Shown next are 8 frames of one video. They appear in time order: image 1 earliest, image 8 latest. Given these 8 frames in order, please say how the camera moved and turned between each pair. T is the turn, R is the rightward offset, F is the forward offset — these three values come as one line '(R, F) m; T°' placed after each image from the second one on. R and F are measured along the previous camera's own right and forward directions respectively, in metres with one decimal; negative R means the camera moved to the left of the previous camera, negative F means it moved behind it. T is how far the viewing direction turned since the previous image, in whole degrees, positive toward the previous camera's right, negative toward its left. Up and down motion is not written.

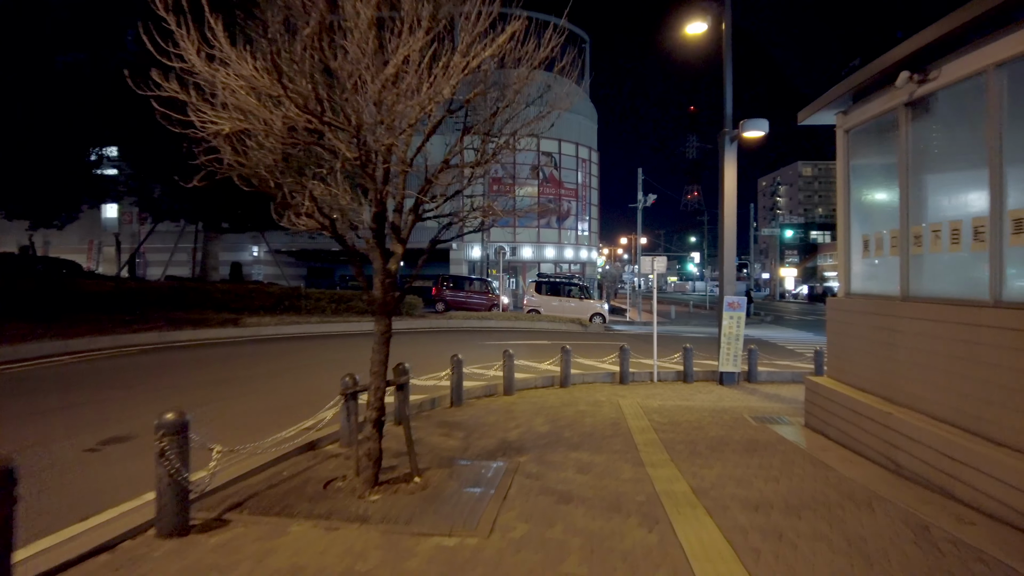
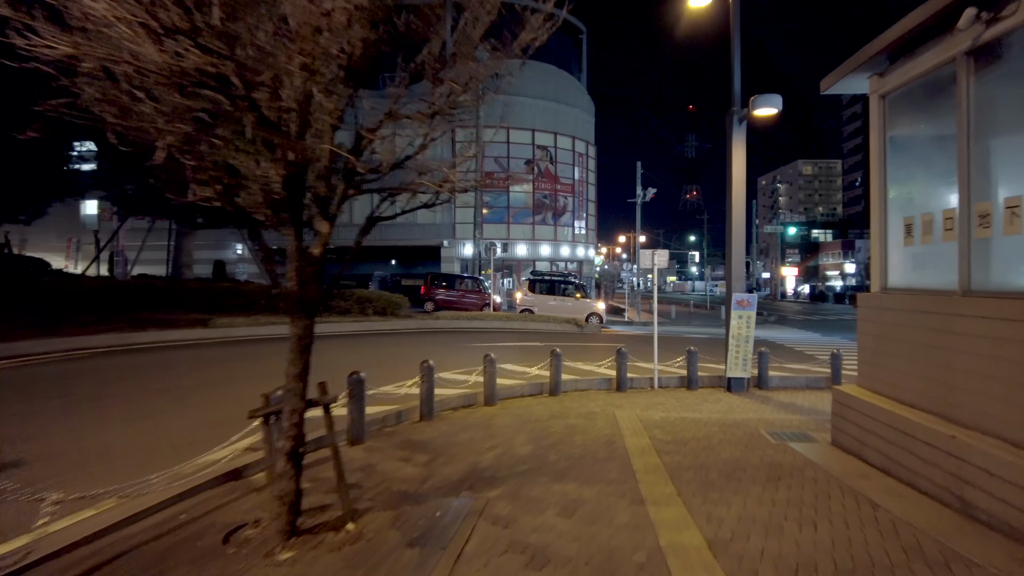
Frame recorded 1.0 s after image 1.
(+0.3, +1.5) m; 0°
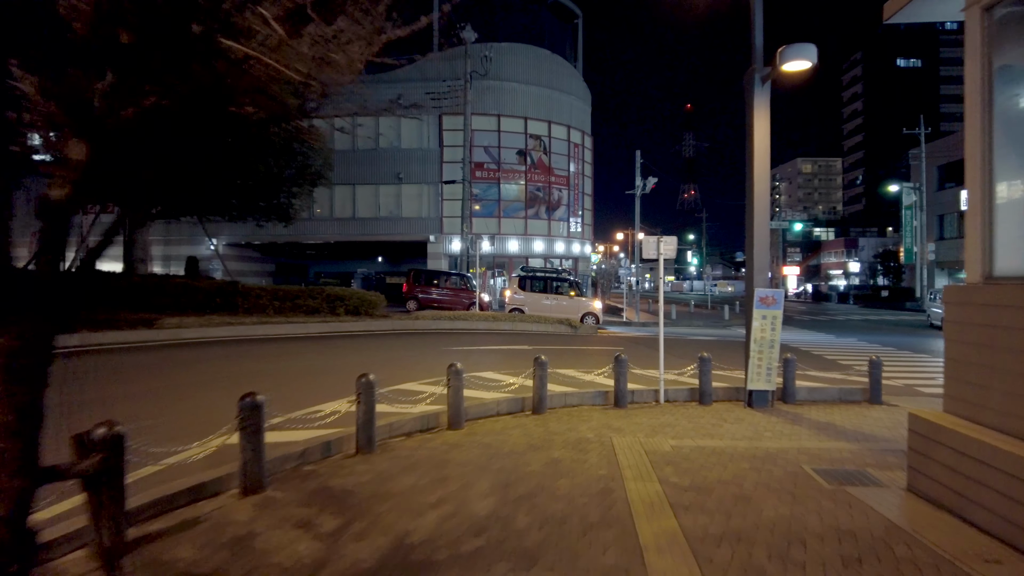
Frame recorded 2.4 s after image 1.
(+0.3, +2.2) m; 0°
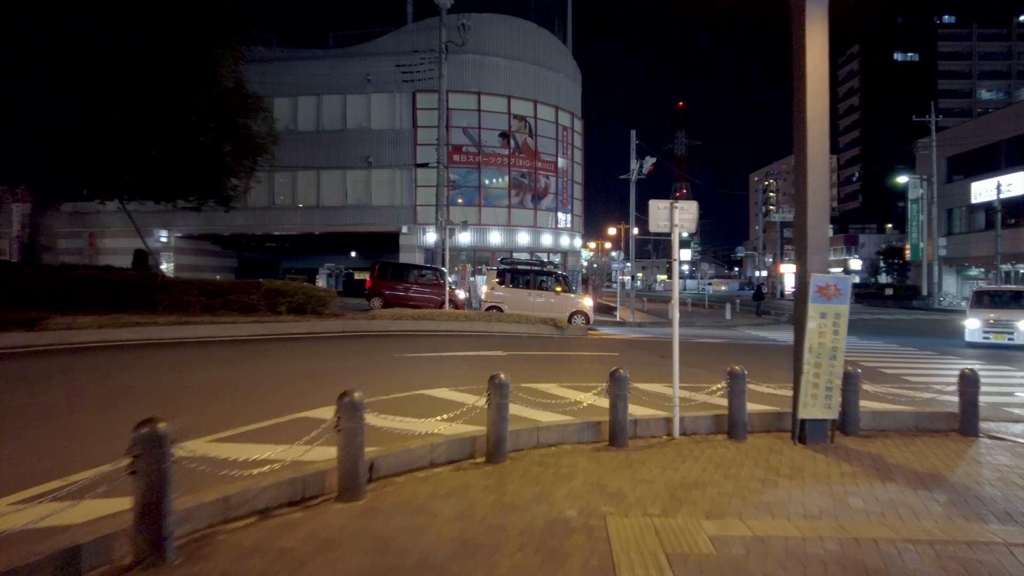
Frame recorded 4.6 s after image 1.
(+0.5, +3.3) m; +1°
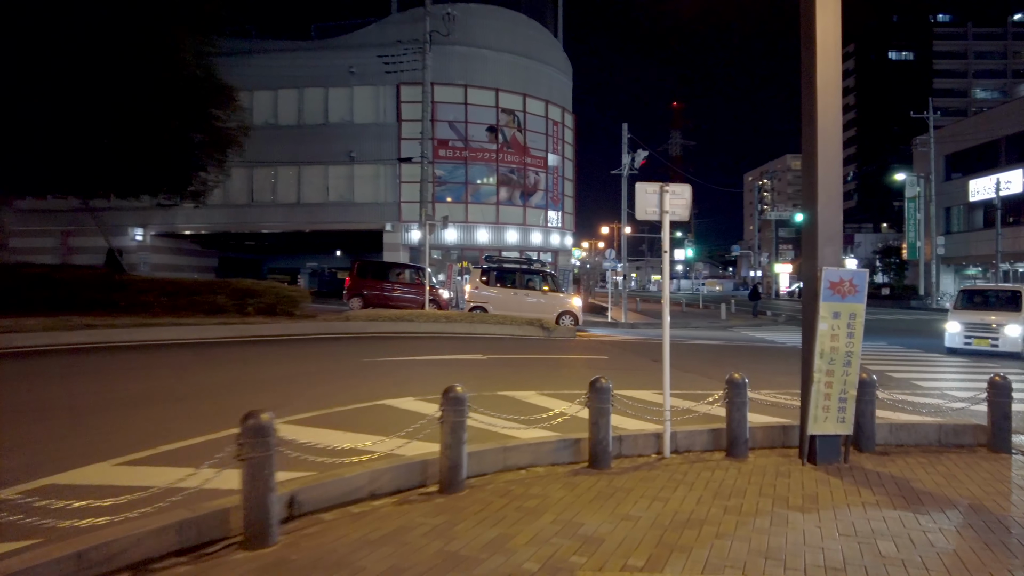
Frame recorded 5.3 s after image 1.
(+0.3, +1.1) m; 0°
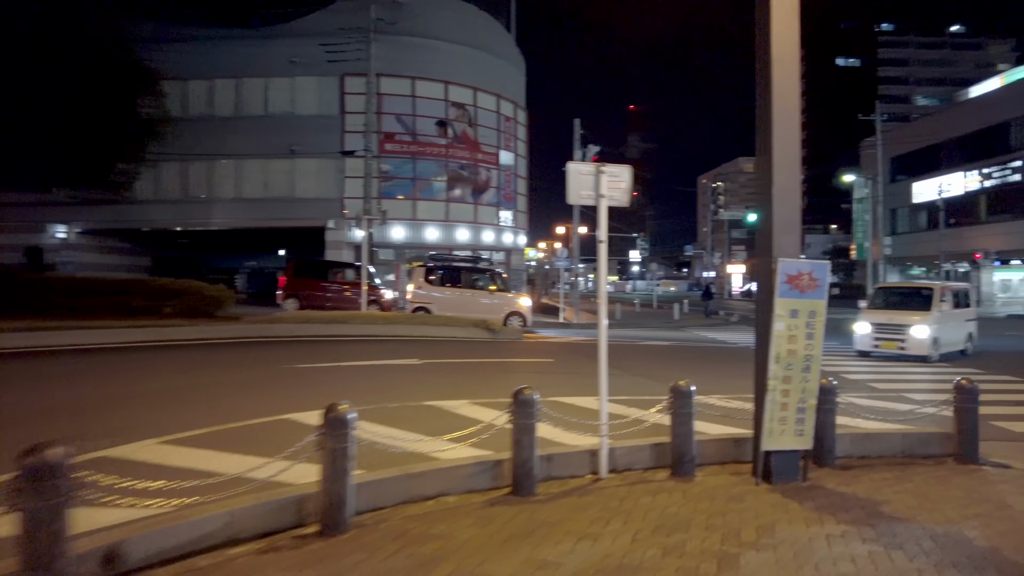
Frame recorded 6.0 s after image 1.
(+0.4, +1.0) m; +4°
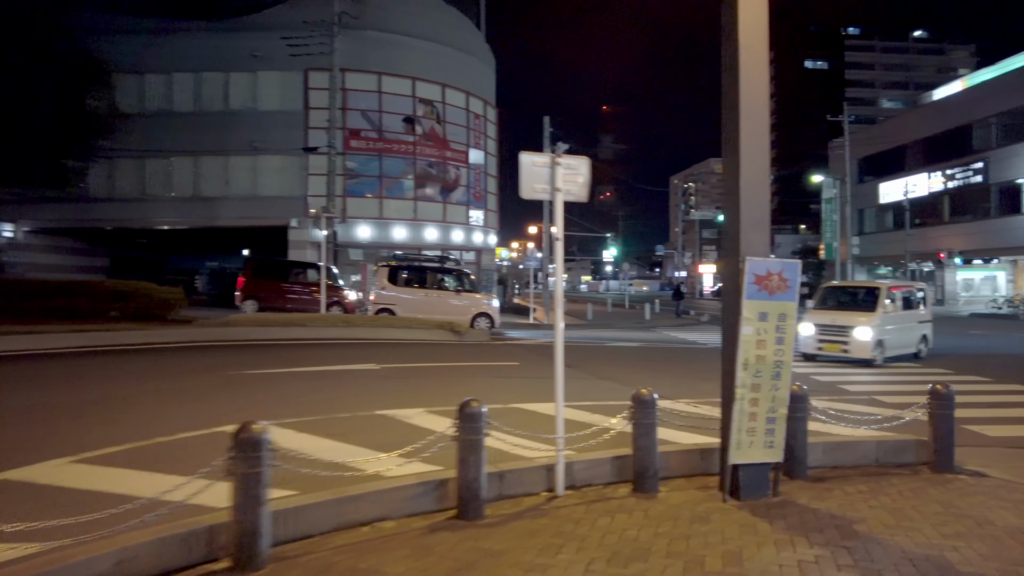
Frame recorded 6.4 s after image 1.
(+0.2, +0.5) m; +2°
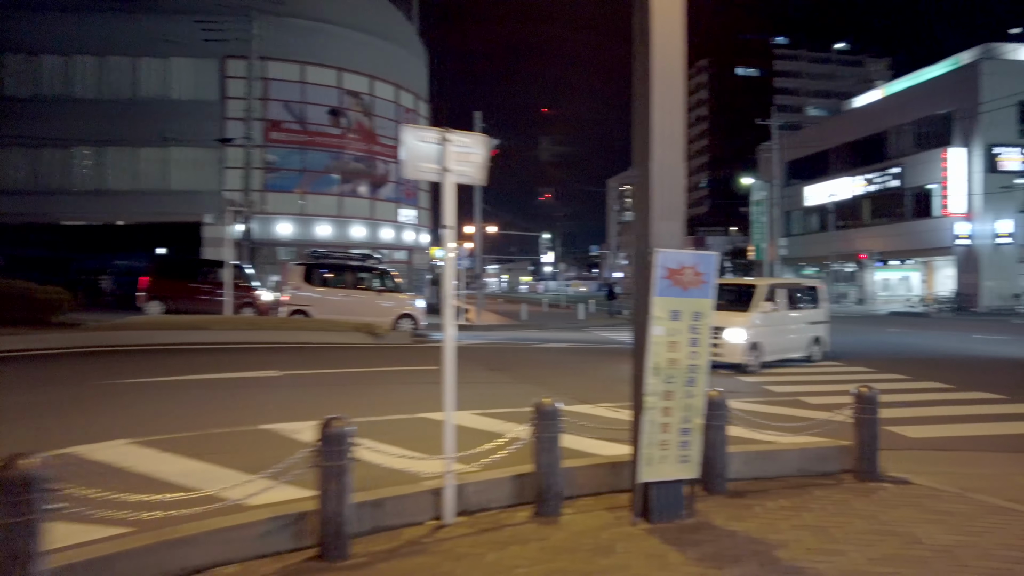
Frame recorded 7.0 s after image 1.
(+0.4, +0.7) m; +5°
